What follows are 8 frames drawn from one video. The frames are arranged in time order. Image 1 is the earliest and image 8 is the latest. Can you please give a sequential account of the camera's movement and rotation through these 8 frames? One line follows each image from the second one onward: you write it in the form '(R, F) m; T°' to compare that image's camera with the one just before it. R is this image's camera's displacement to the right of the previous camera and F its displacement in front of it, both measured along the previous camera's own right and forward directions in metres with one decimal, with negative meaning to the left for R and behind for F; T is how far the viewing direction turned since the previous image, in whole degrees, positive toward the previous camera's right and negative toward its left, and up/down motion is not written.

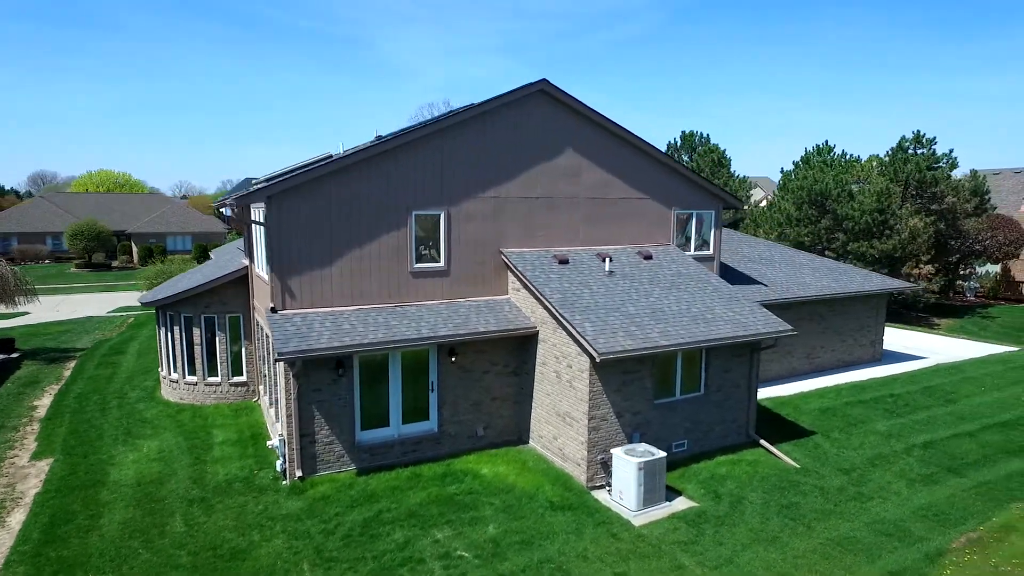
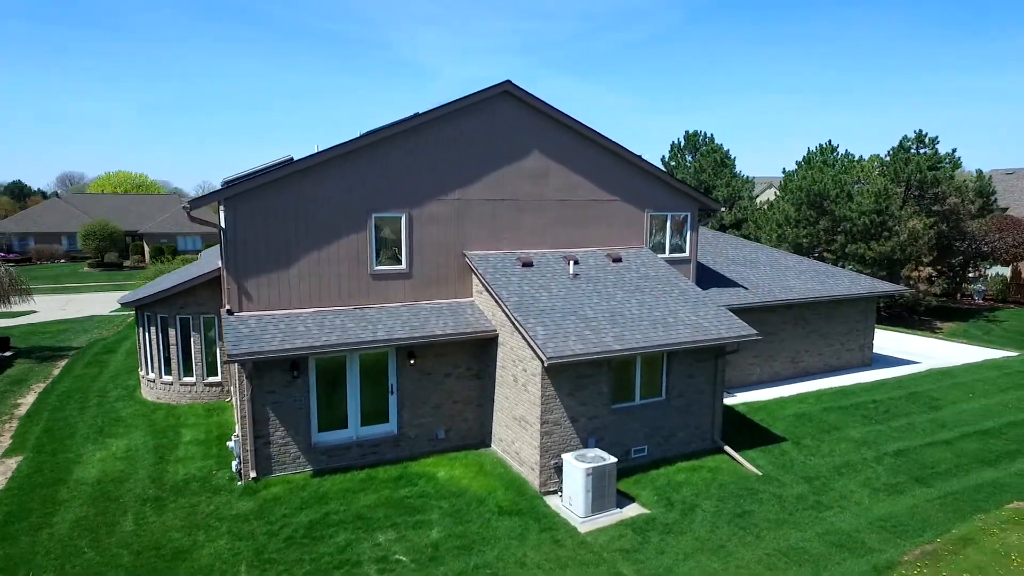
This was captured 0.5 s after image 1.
(+1.2, +0.1) m; -2°
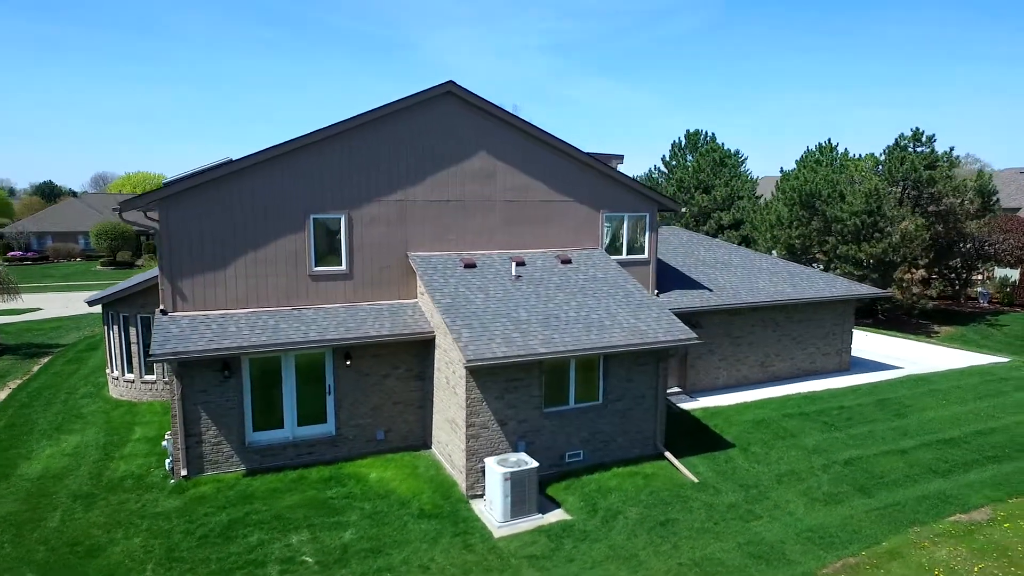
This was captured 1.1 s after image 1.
(+1.7, +0.1) m; -2°
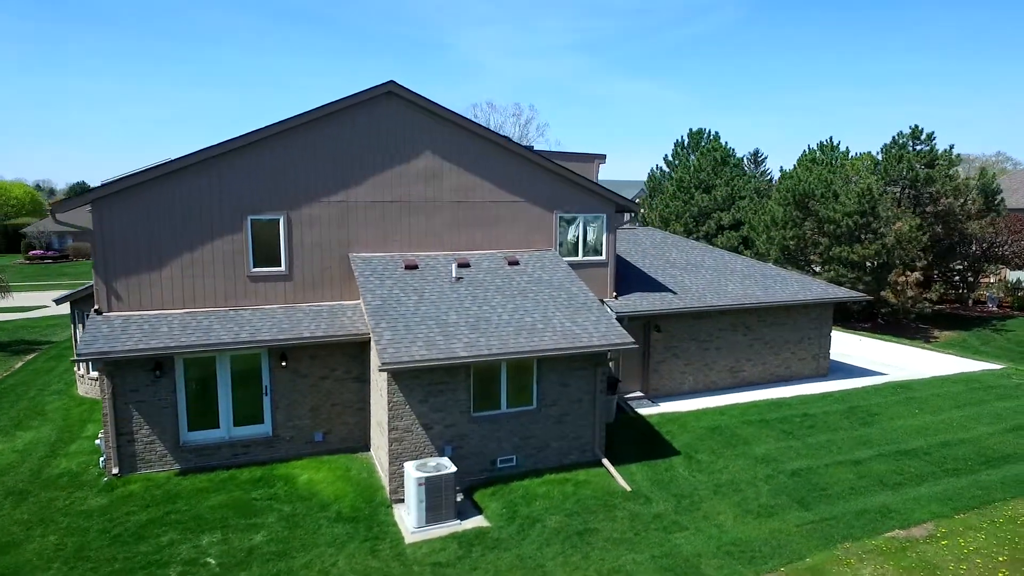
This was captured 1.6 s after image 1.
(+1.8, +0.2) m; -3°
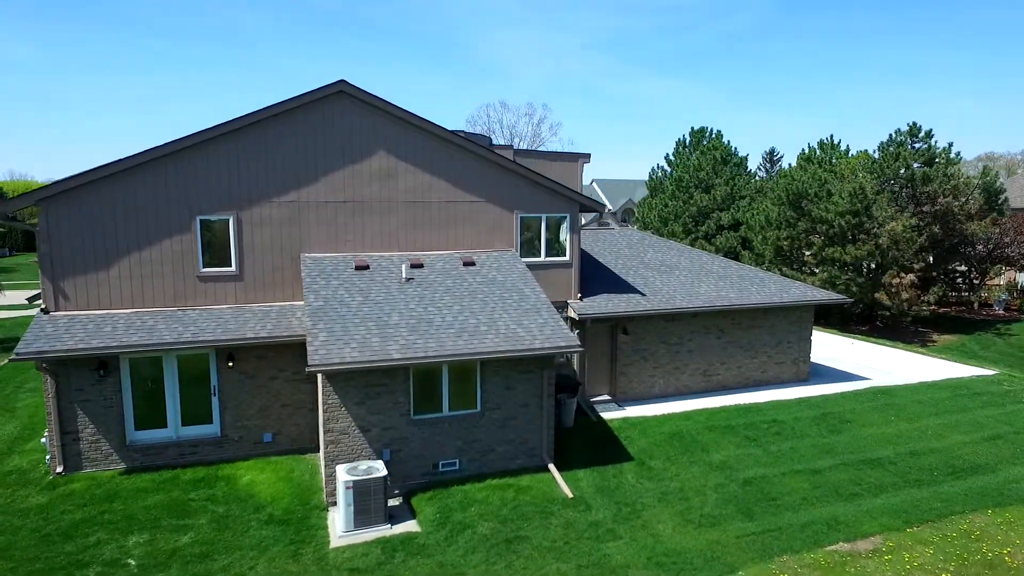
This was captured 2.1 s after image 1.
(+1.4, +0.2) m; -2°
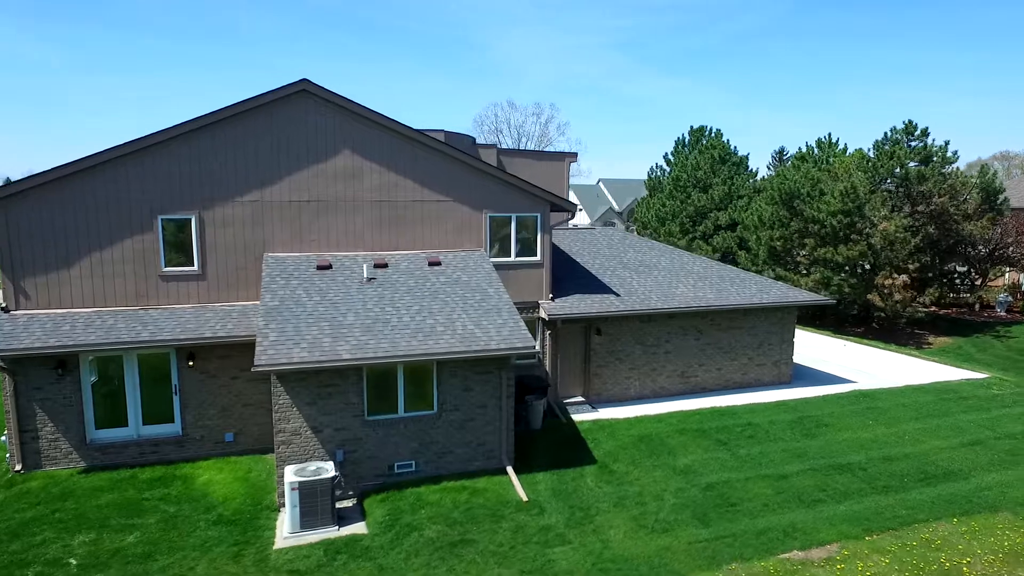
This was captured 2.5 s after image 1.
(+1.0, +0.2) m; -1°
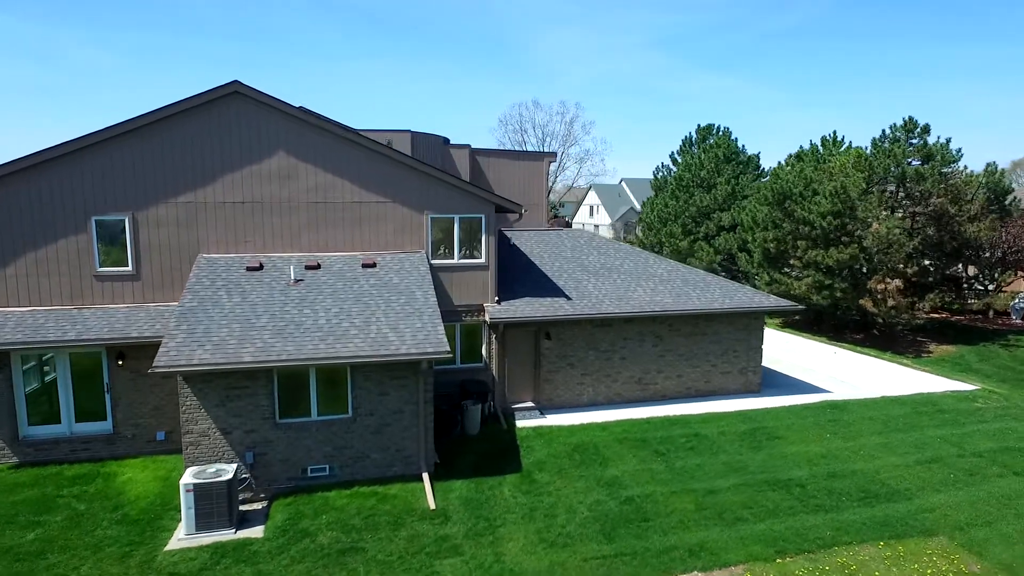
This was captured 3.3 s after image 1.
(+2.2, +0.3) m; -4°
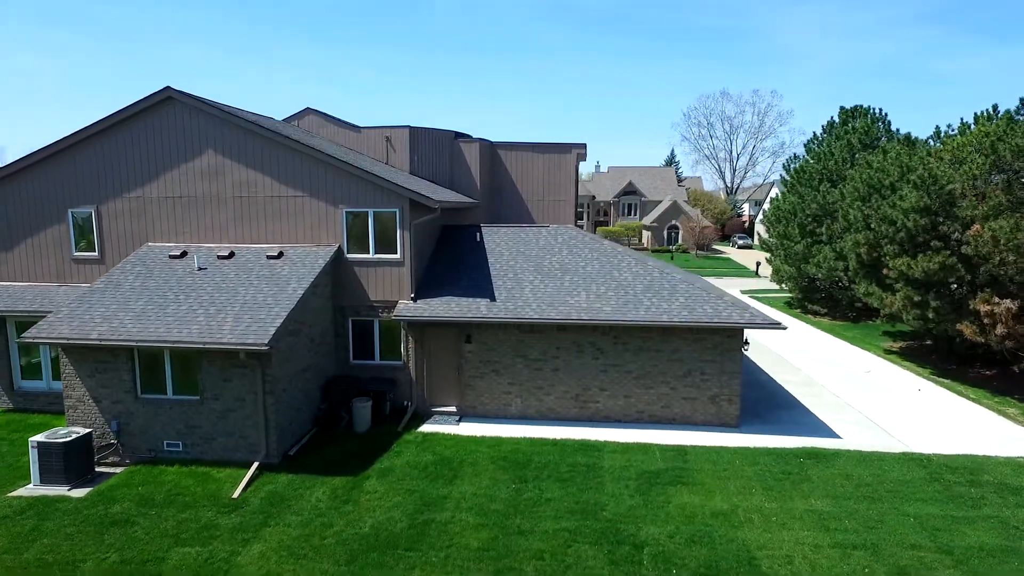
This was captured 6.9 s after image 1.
(+6.6, +2.2) m; -20°
